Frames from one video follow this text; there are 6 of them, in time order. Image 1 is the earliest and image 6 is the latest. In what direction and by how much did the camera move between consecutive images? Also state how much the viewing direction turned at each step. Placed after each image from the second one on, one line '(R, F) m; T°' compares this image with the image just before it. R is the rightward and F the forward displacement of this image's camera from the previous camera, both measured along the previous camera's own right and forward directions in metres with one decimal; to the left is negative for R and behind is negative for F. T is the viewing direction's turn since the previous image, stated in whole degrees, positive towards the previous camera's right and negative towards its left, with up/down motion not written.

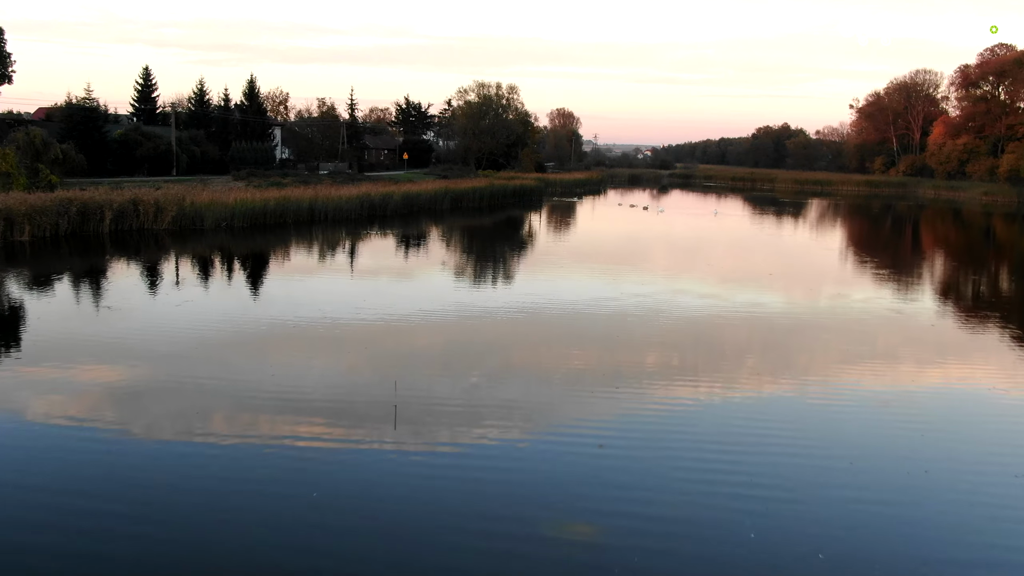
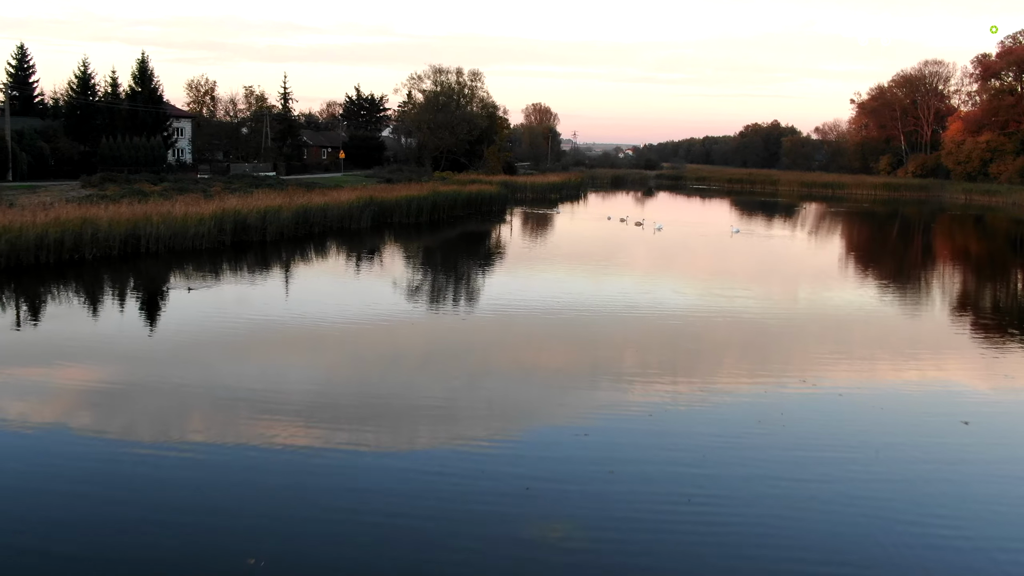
(+0.3, +2.5) m; +1°
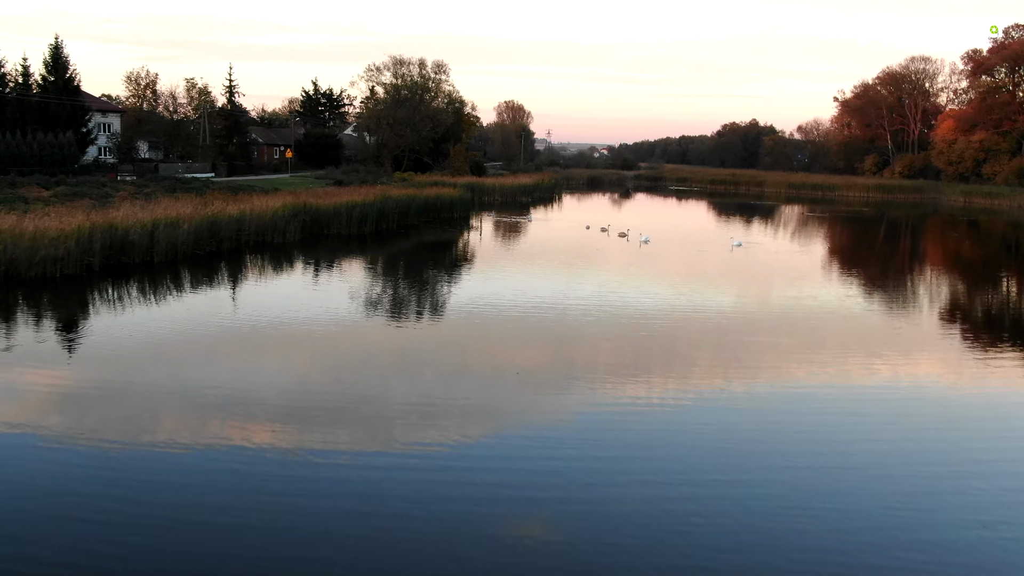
(+0.1, +1.1) m; +2°
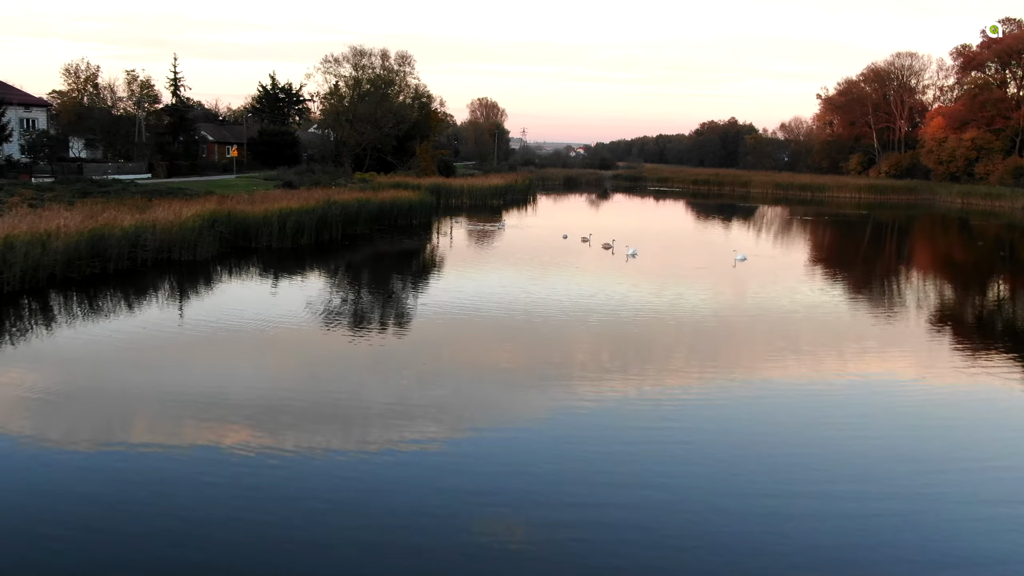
(+0.1, +0.9) m; +2°
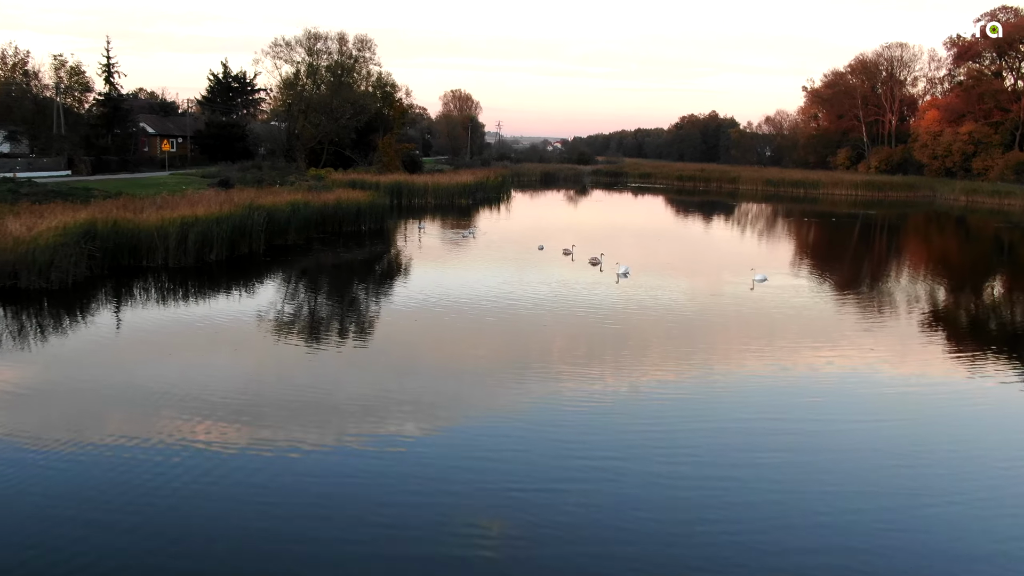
(+0.1, +1.0) m; +2°
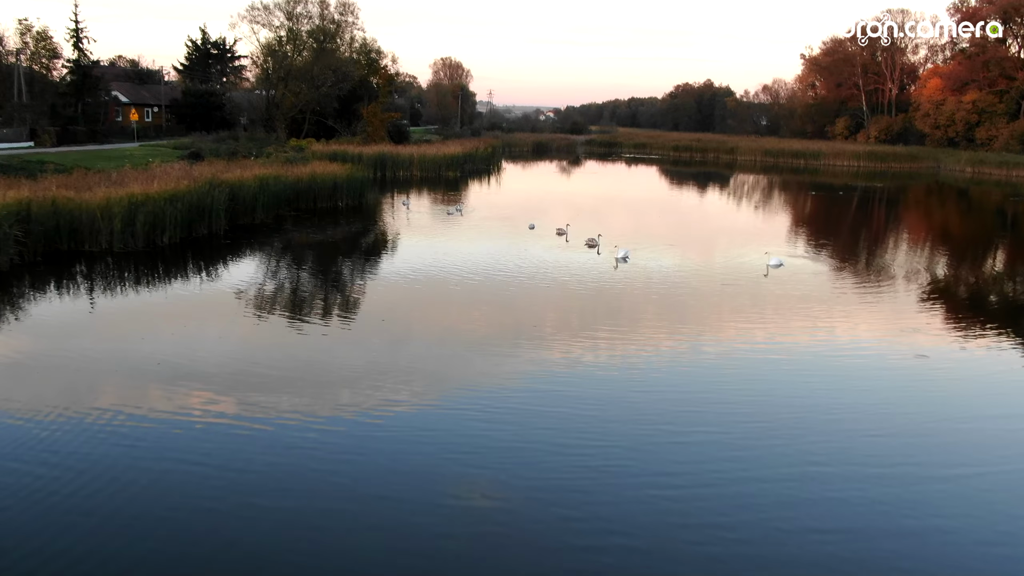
(0.0, +0.4) m; +1°
